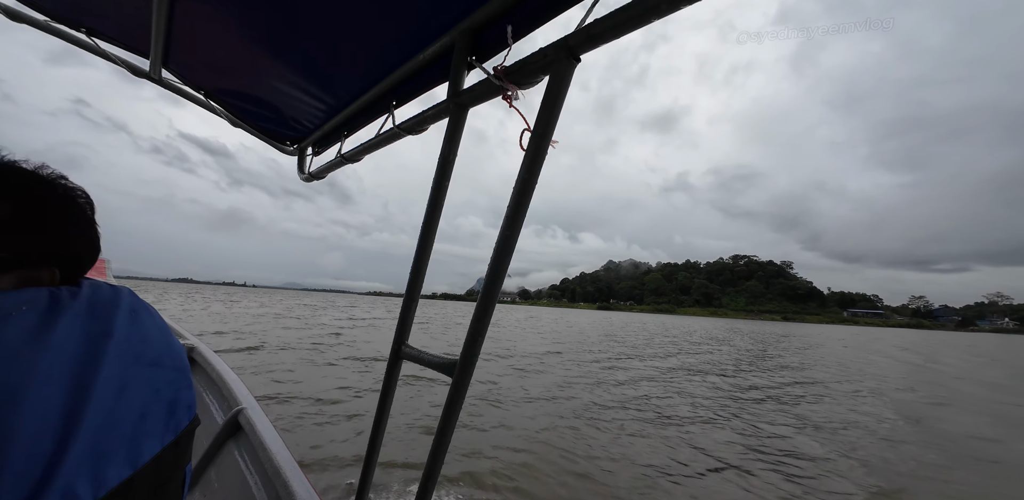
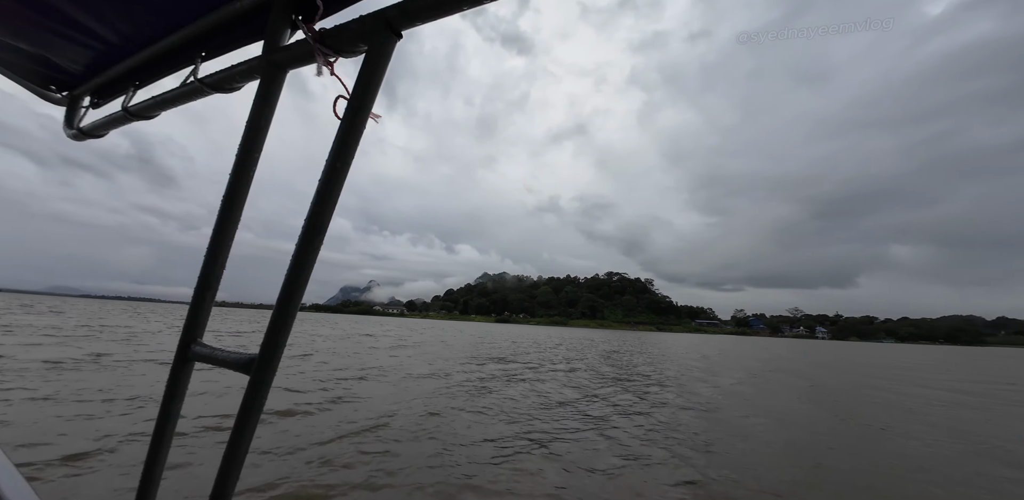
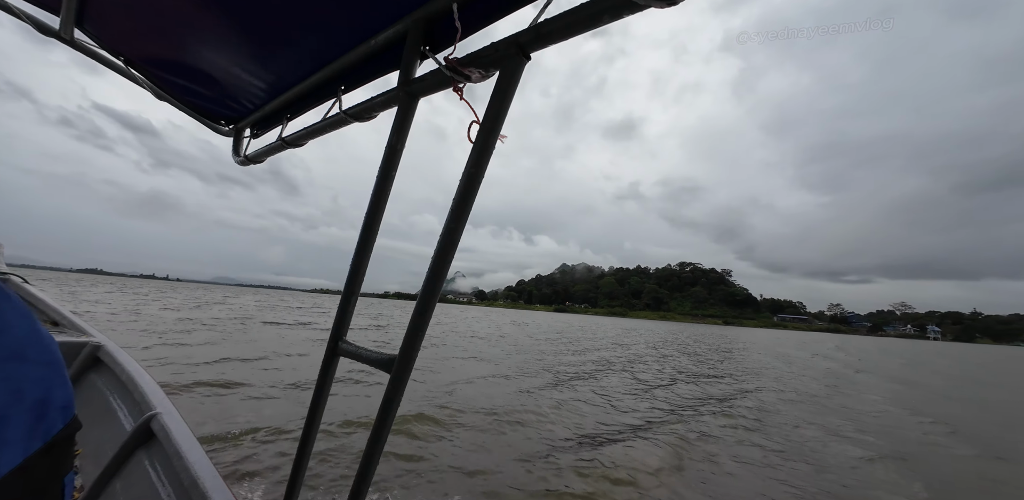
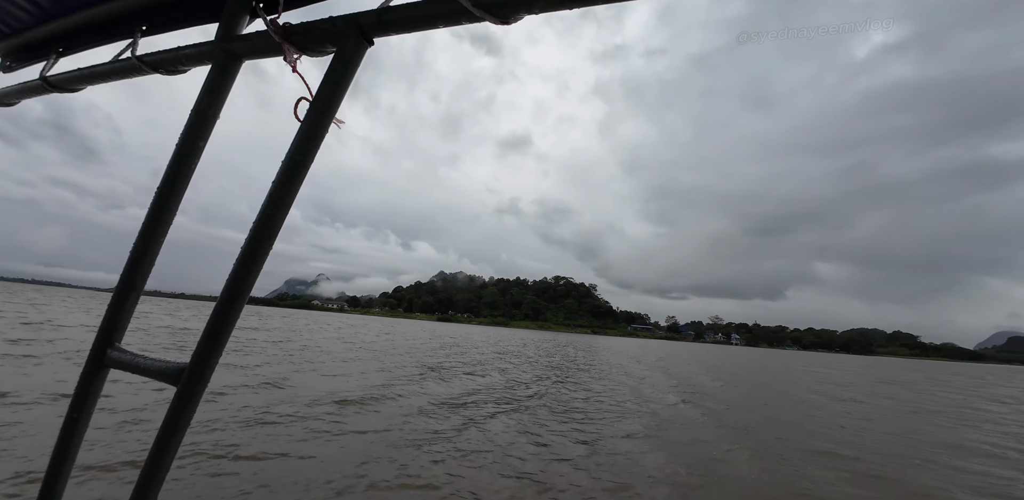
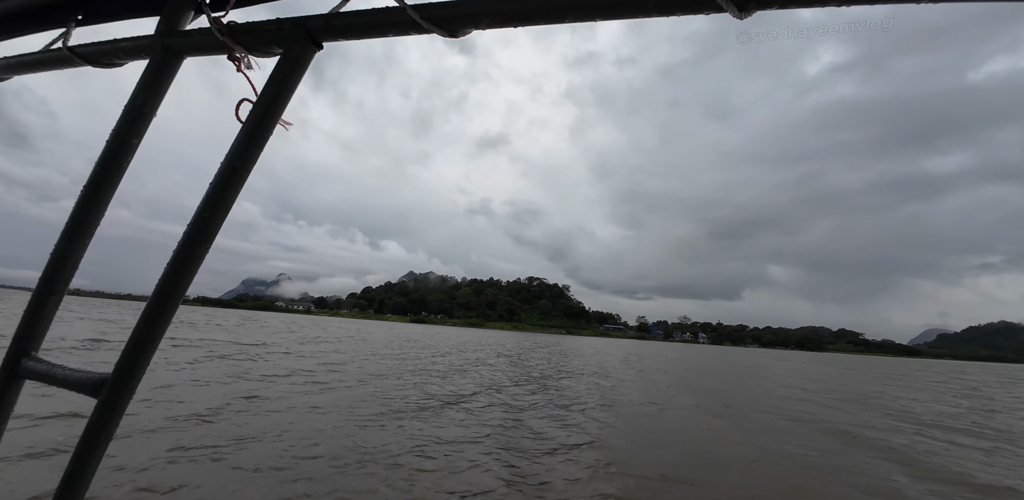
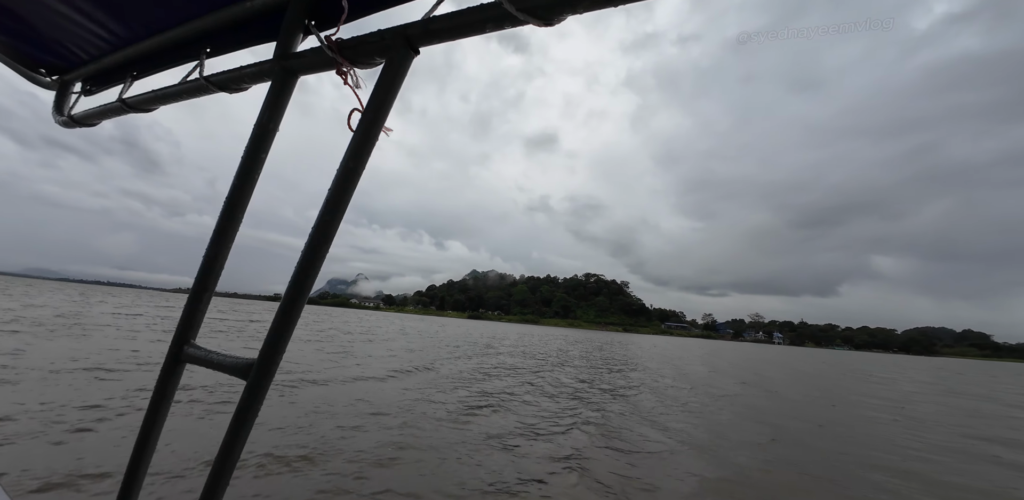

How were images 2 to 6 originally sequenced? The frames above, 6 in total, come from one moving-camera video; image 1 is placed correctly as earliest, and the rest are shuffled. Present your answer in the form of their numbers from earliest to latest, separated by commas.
3, 6, 4, 5, 2
